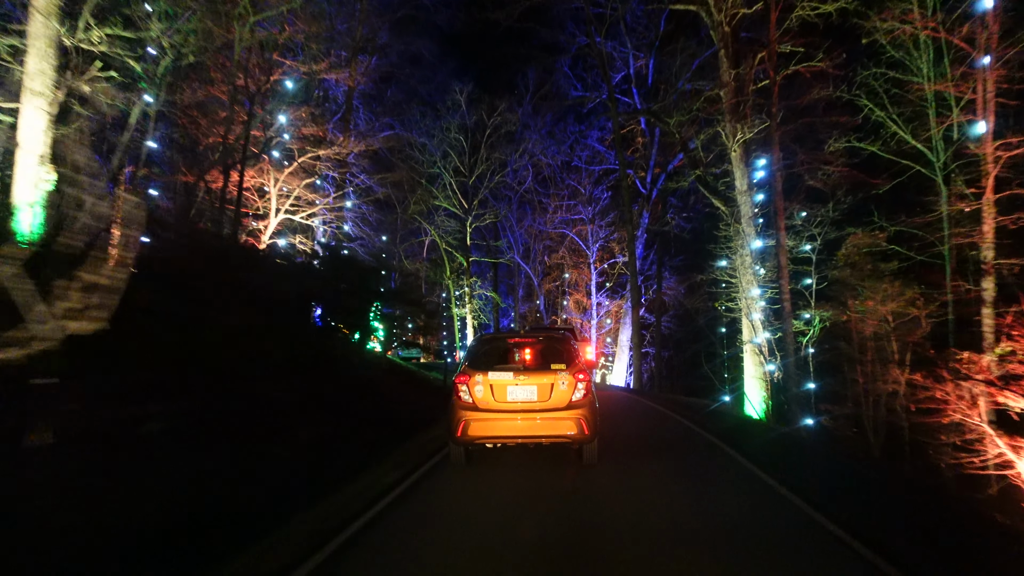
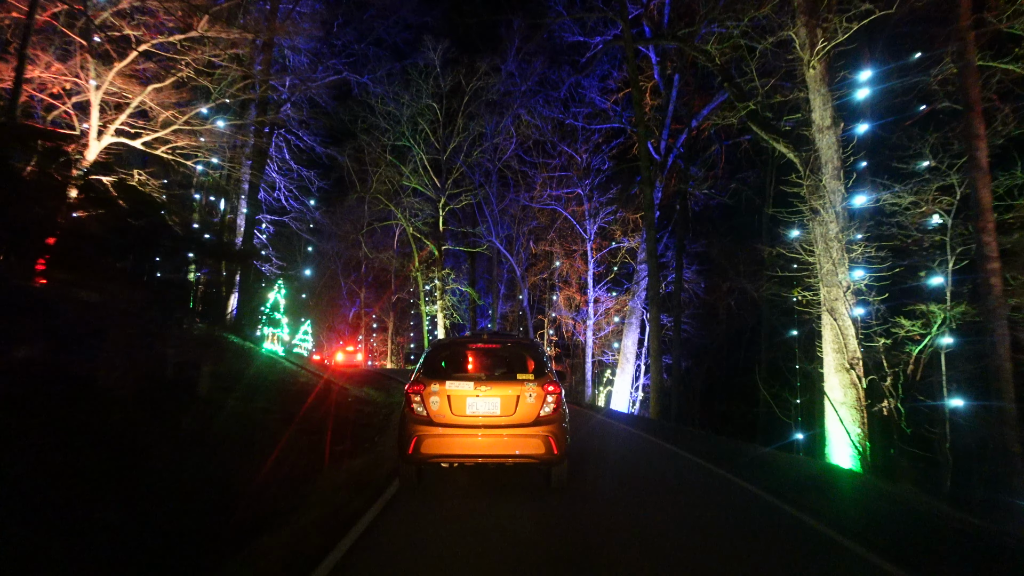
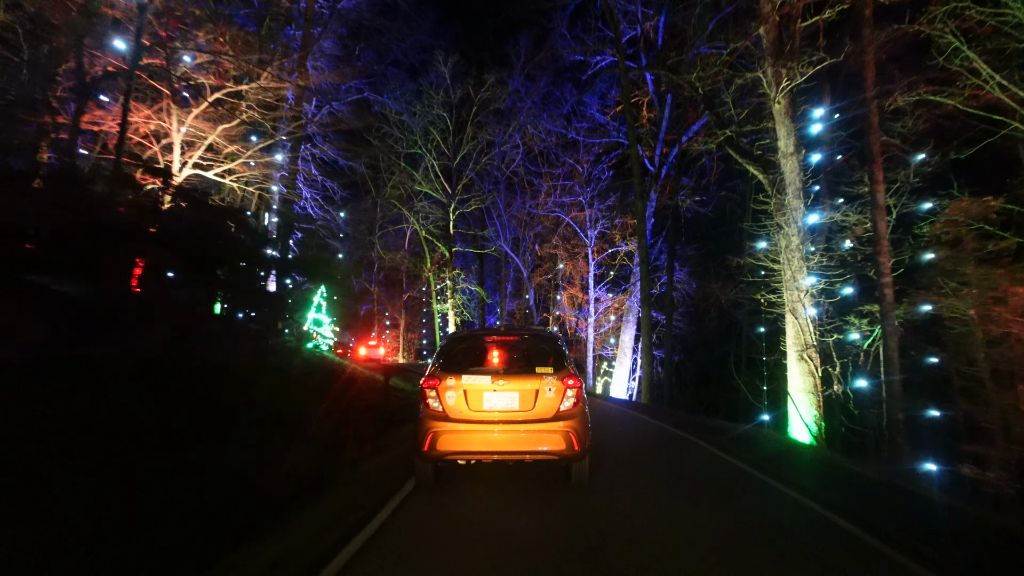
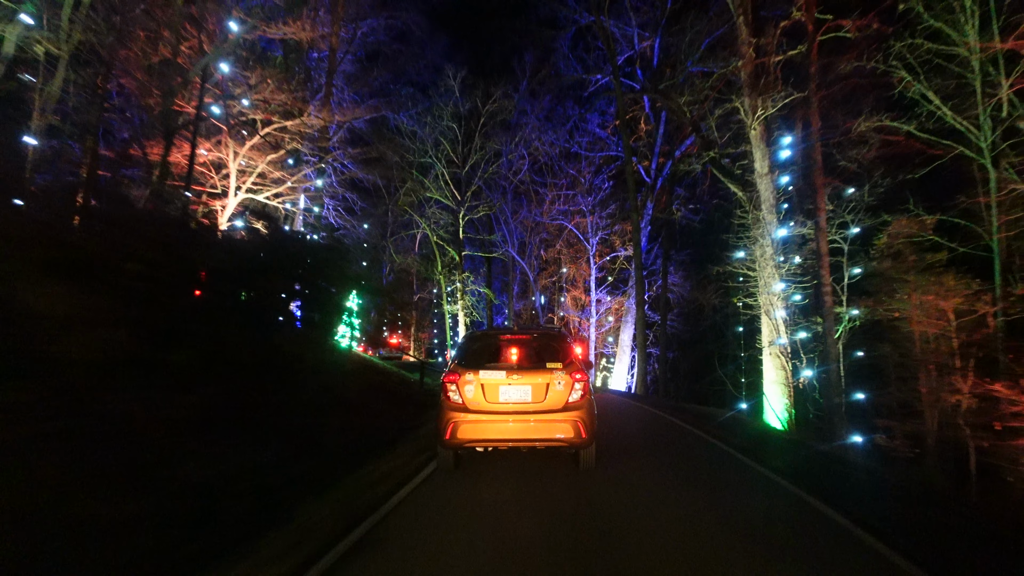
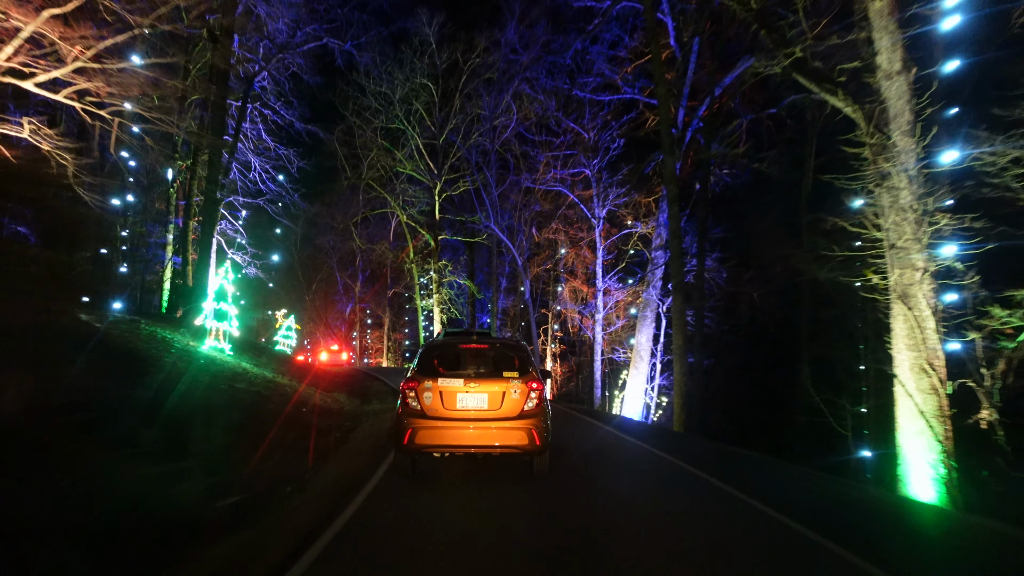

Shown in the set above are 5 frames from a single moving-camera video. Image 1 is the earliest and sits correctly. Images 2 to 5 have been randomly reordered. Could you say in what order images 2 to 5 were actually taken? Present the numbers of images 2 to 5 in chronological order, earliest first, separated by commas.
4, 3, 2, 5
